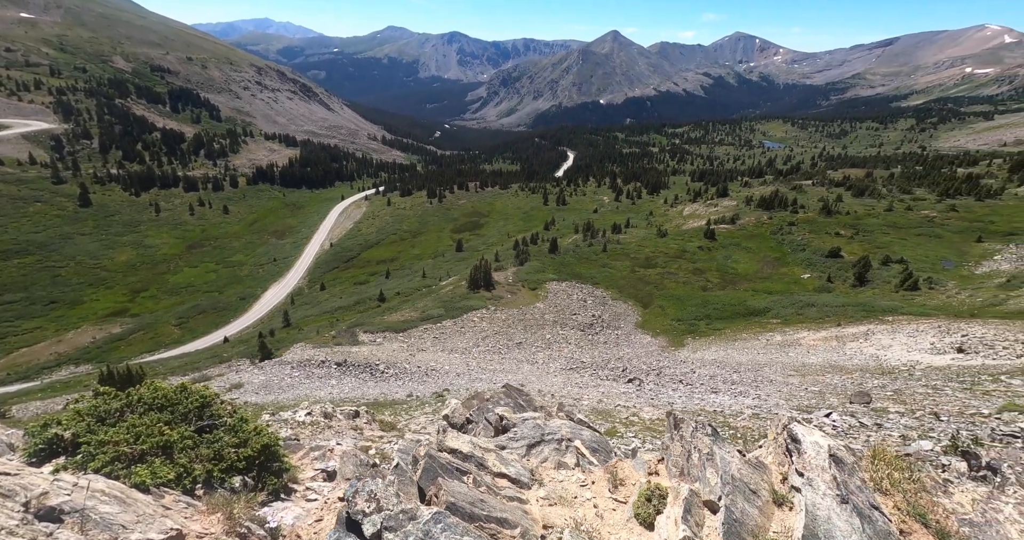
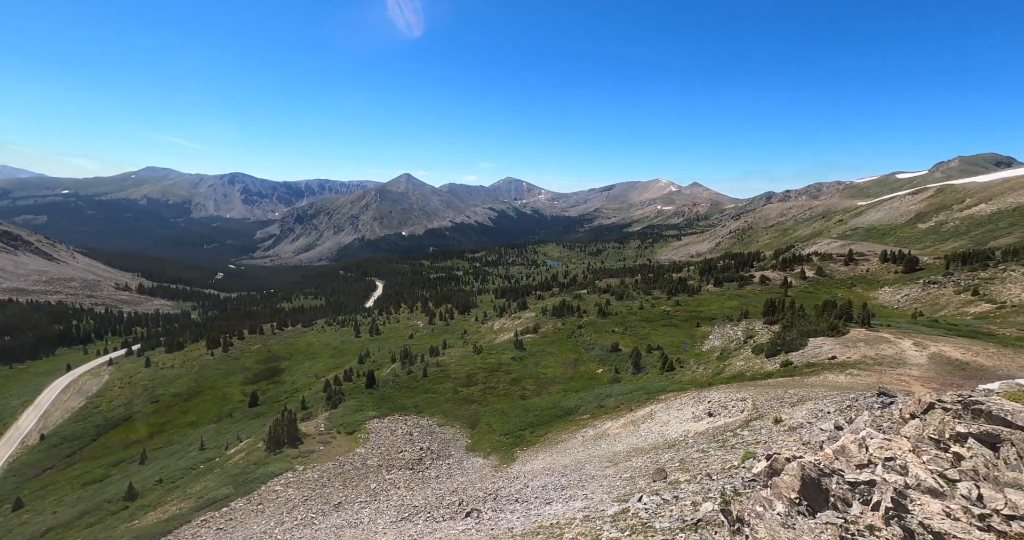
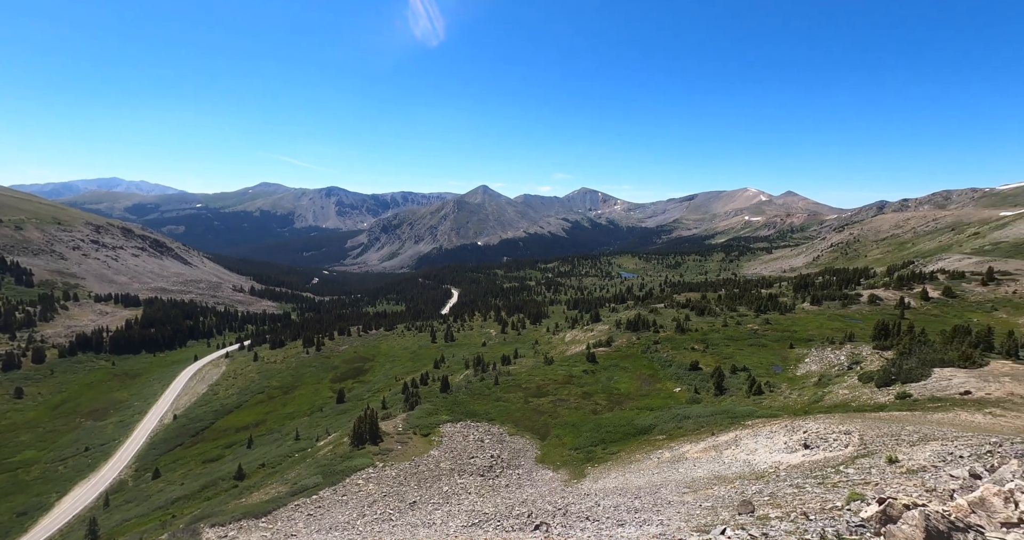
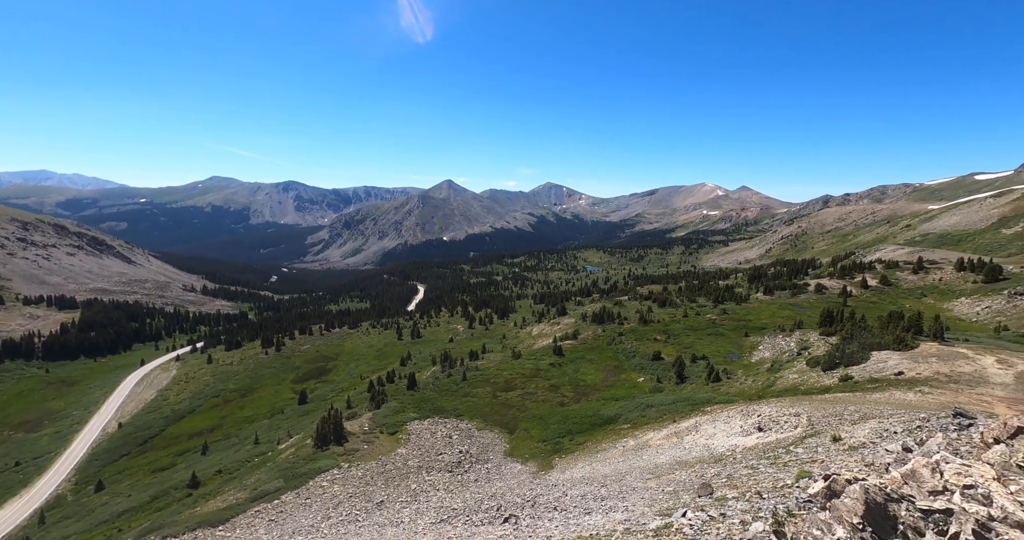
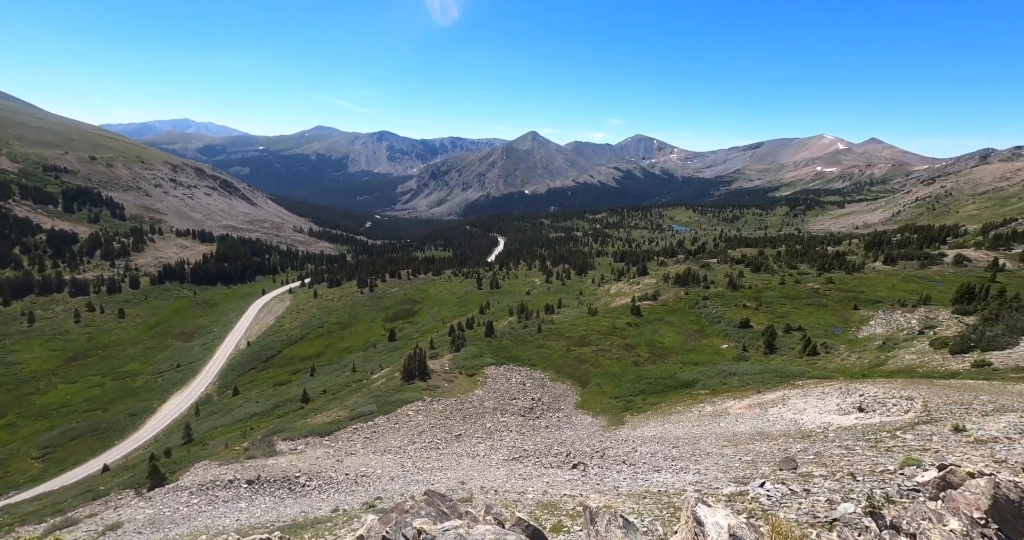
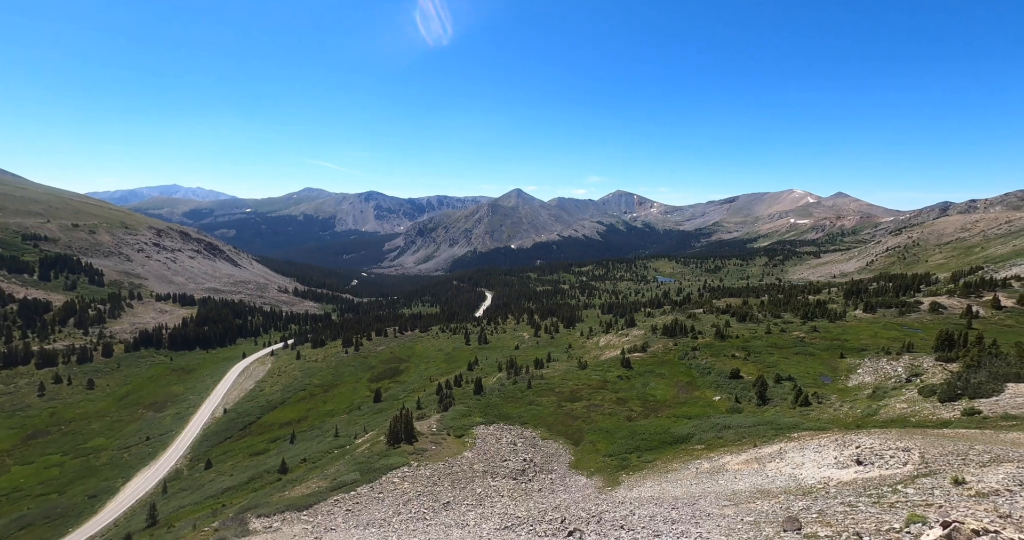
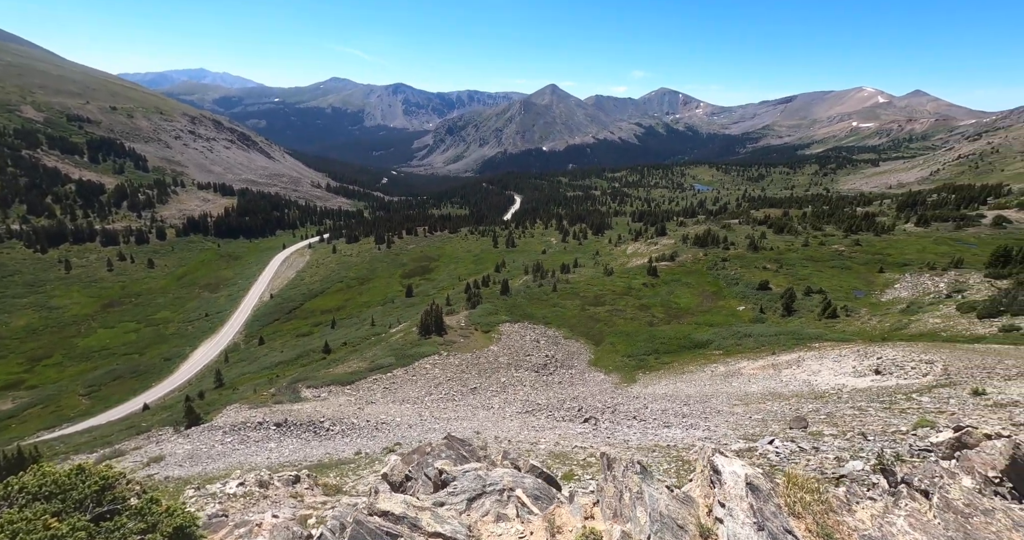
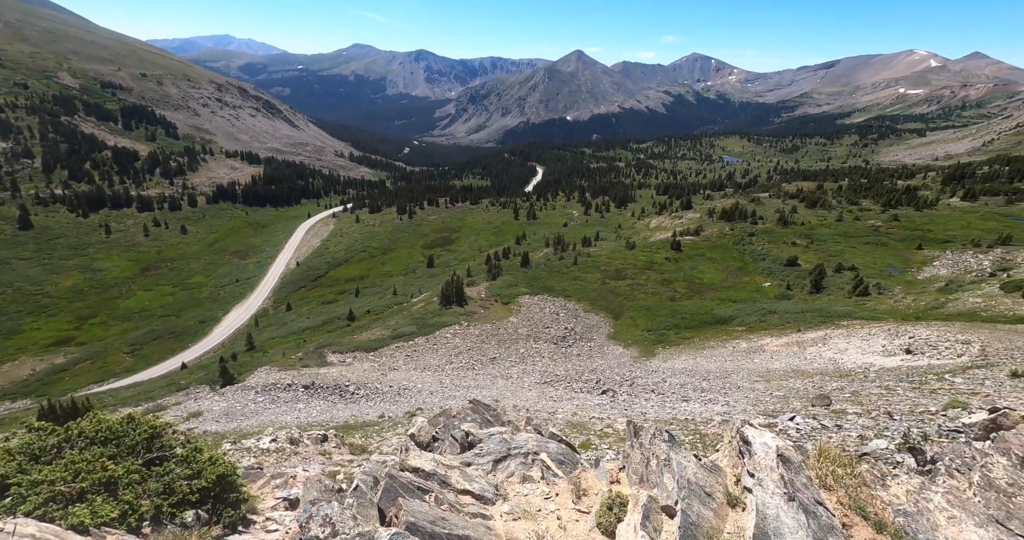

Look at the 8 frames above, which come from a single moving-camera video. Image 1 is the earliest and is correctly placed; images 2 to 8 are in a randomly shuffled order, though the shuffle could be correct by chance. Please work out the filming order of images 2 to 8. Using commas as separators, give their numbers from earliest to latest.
8, 7, 5, 6, 3, 4, 2
